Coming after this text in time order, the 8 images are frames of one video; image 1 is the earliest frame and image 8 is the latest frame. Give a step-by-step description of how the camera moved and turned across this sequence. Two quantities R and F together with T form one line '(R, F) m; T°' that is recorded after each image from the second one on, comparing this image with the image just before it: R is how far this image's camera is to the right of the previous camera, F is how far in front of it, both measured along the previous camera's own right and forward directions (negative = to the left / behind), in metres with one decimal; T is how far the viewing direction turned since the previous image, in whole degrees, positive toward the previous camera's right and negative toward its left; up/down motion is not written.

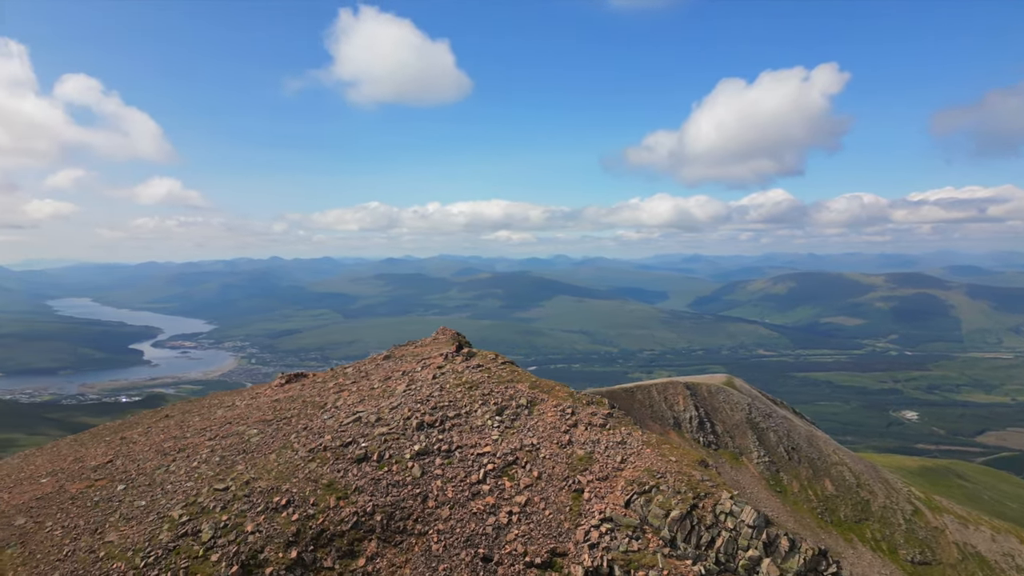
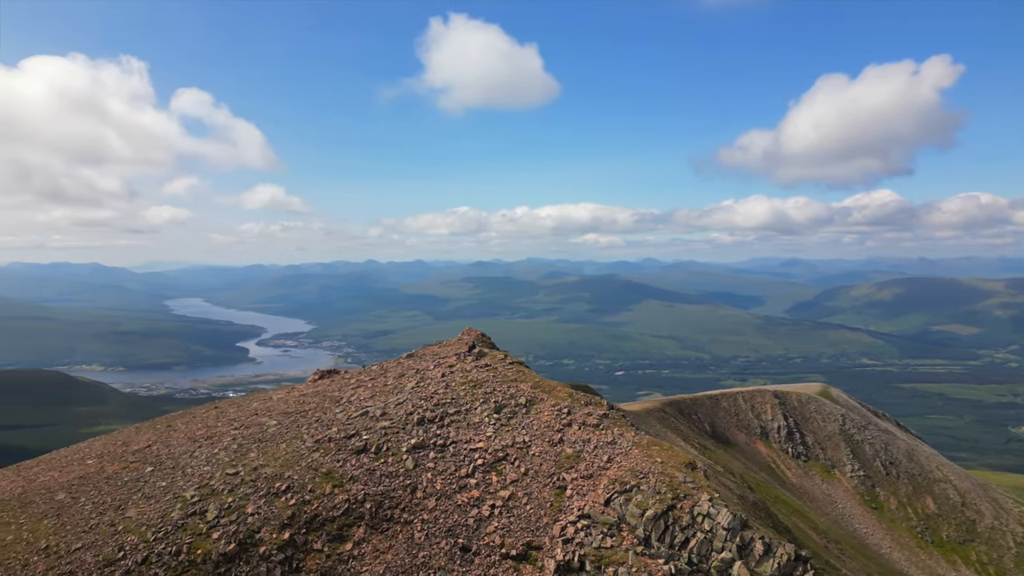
(+2.6, -0.5) m; -7°
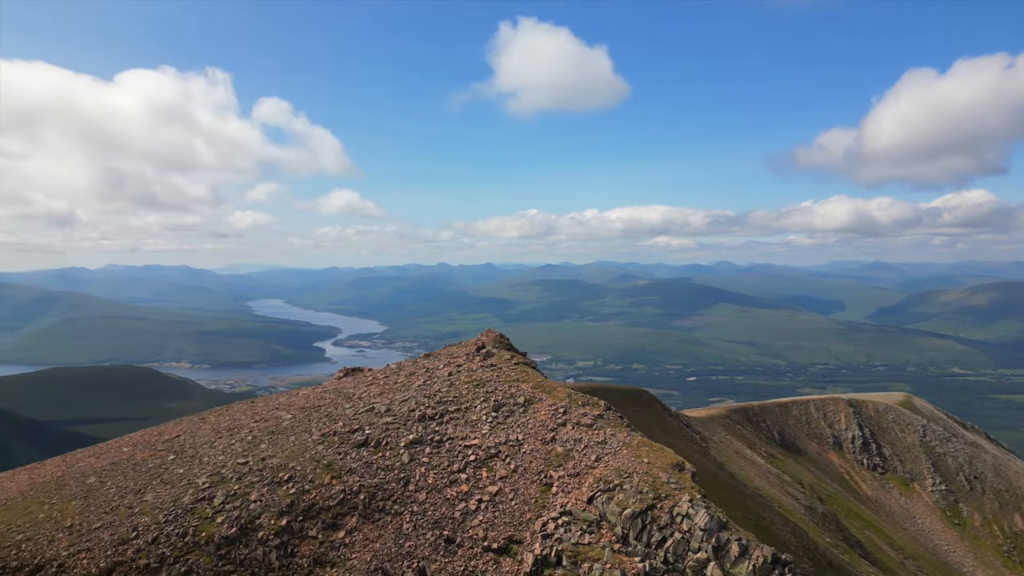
(+2.1, -0.5) m; -5°
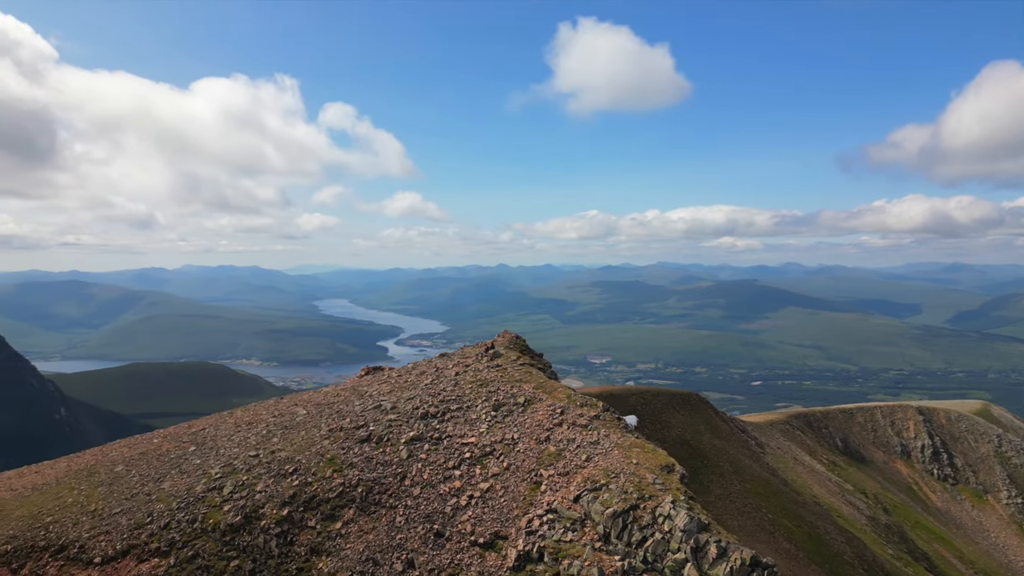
(+1.8, -0.5) m; -4°
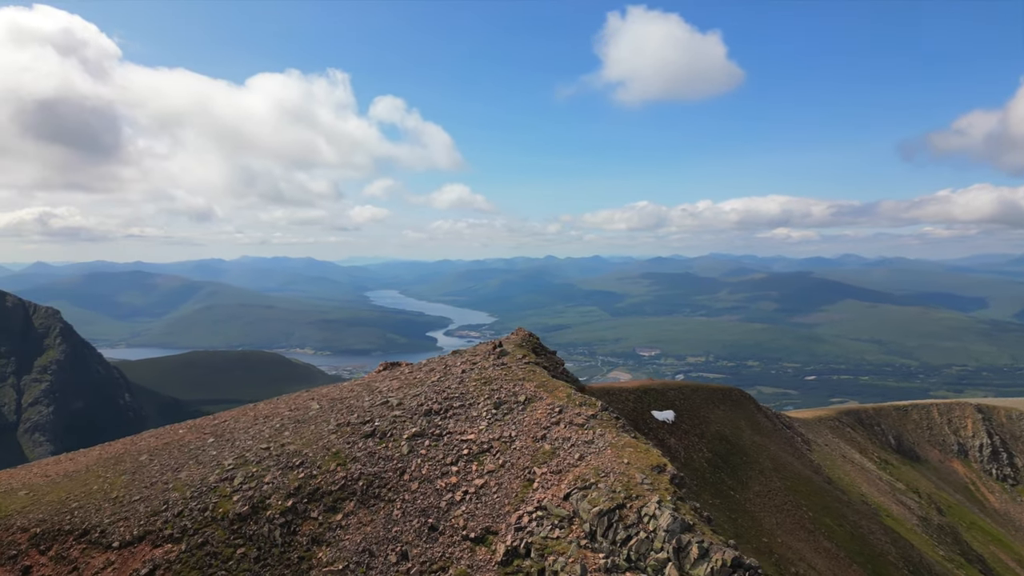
(+1.4, -0.4) m; -4°
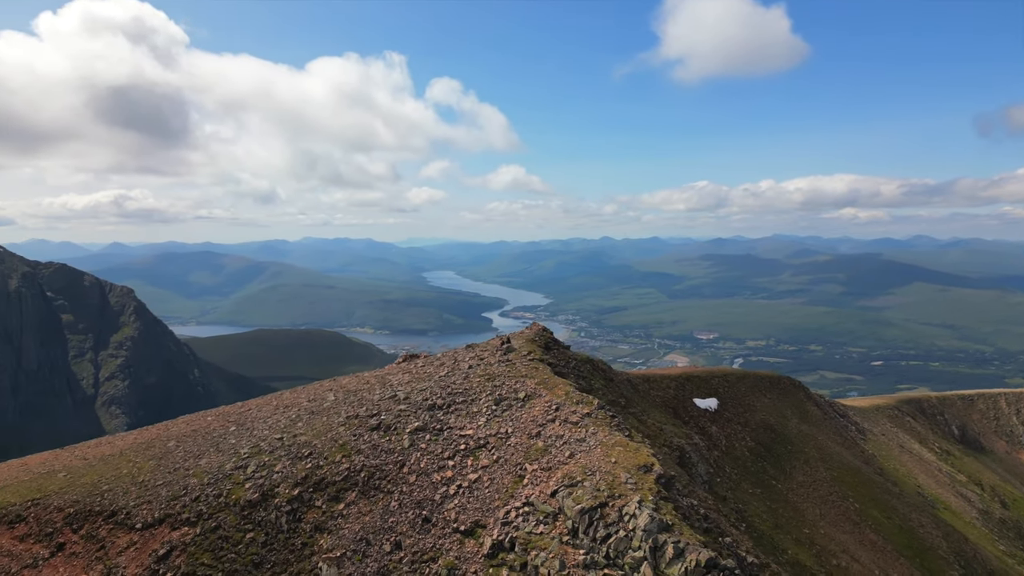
(+1.8, -0.6) m; -4°
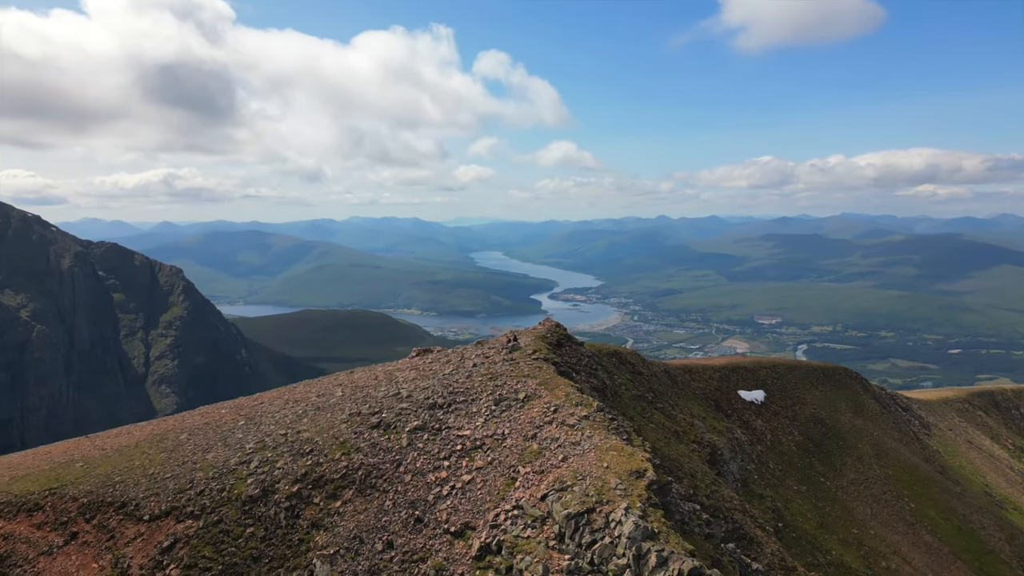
(+1.4, +0.1) m; -3°
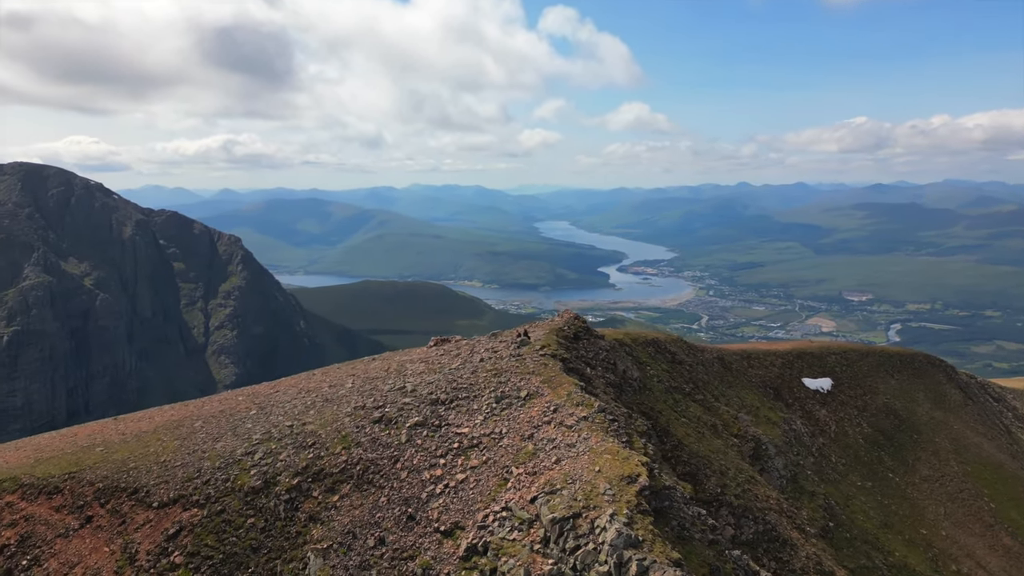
(+1.6, +0.4) m; -4°
